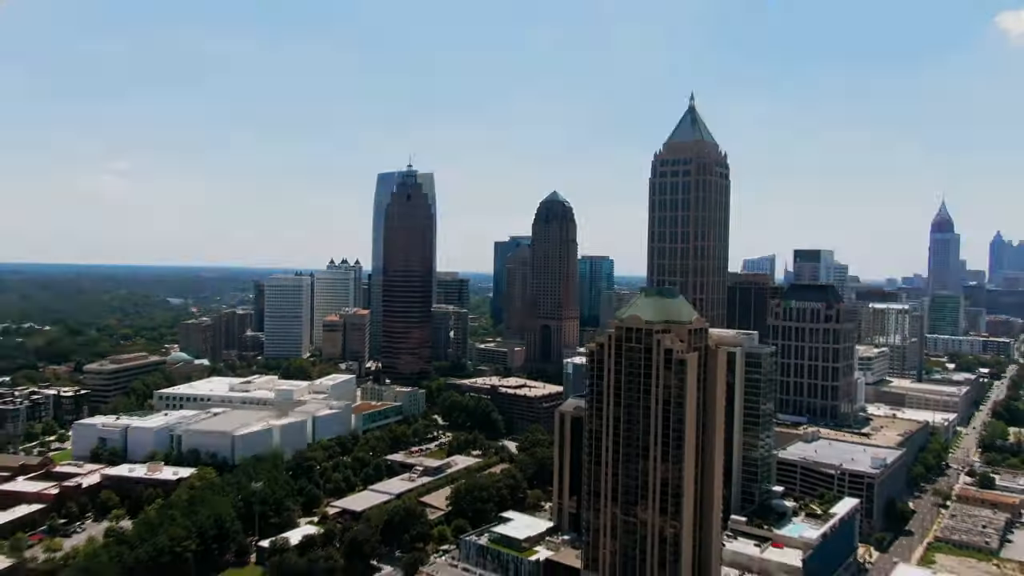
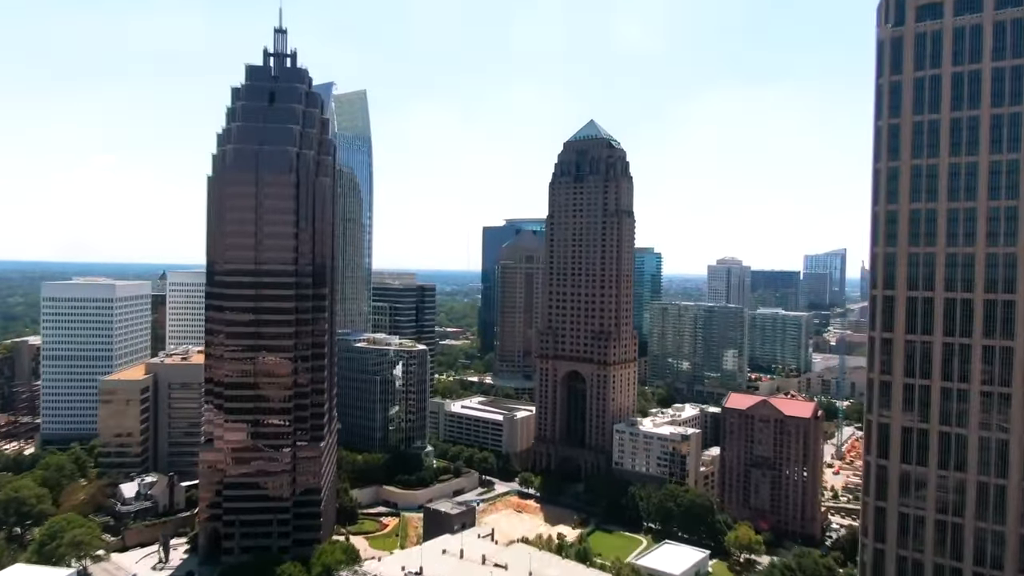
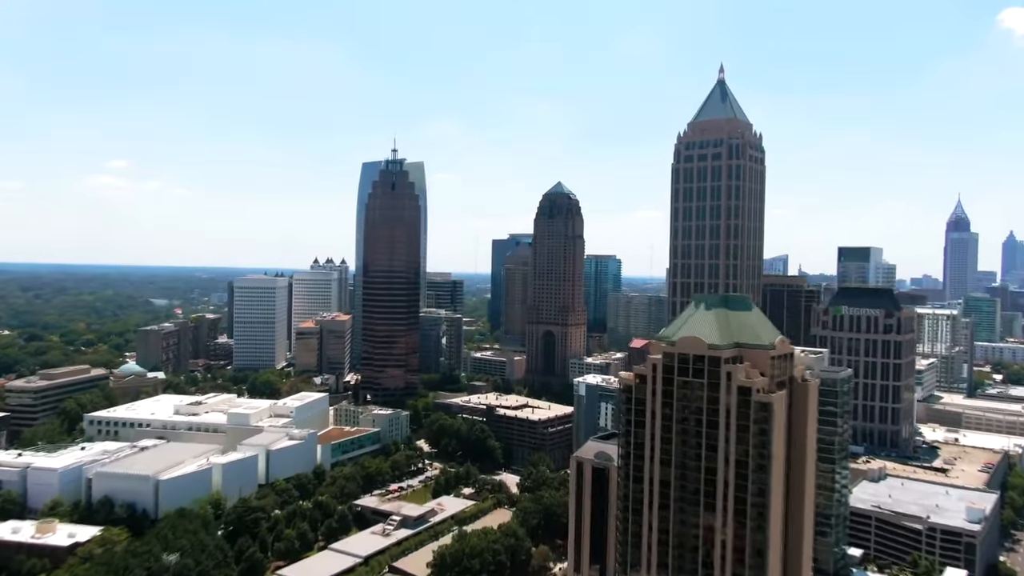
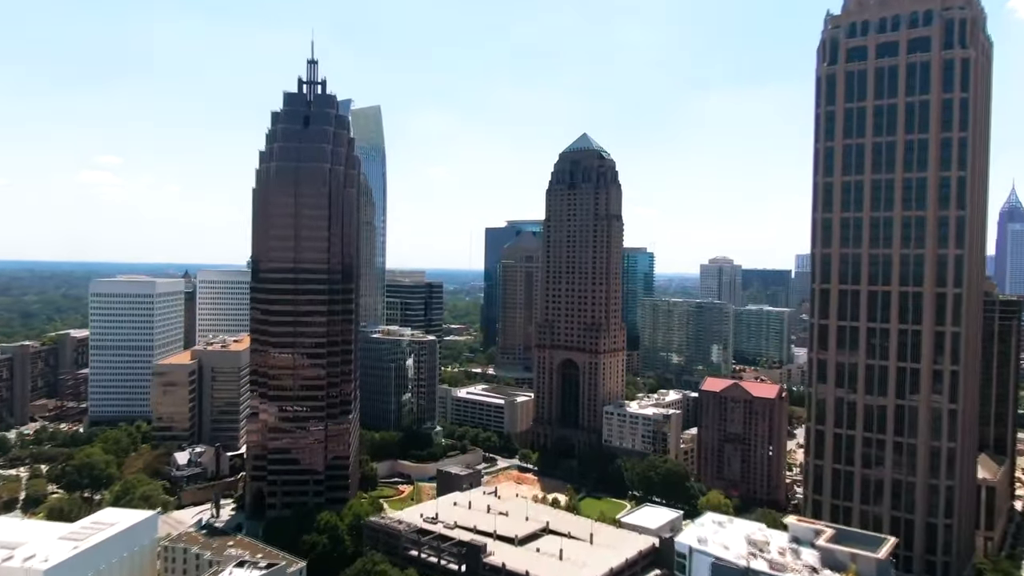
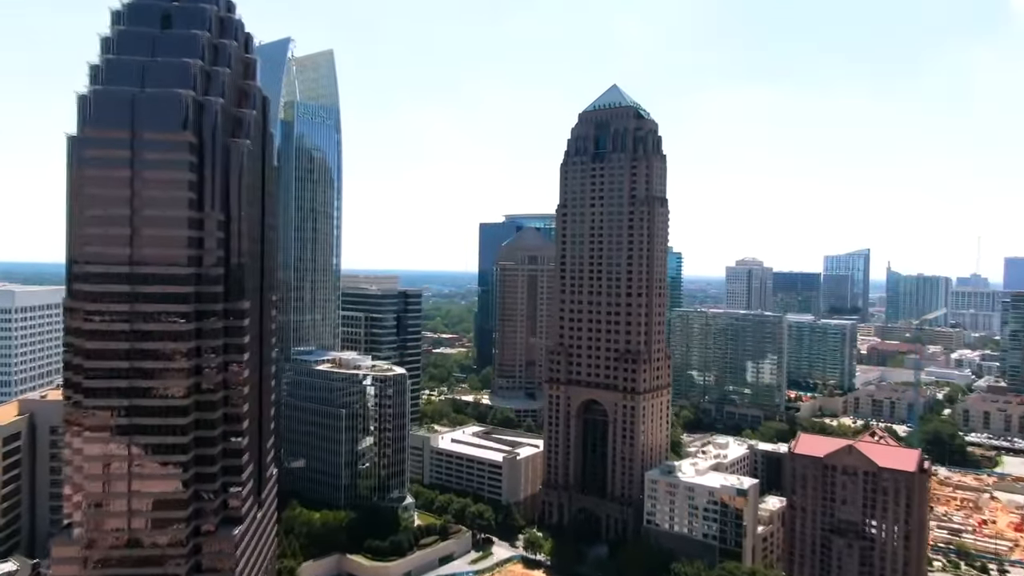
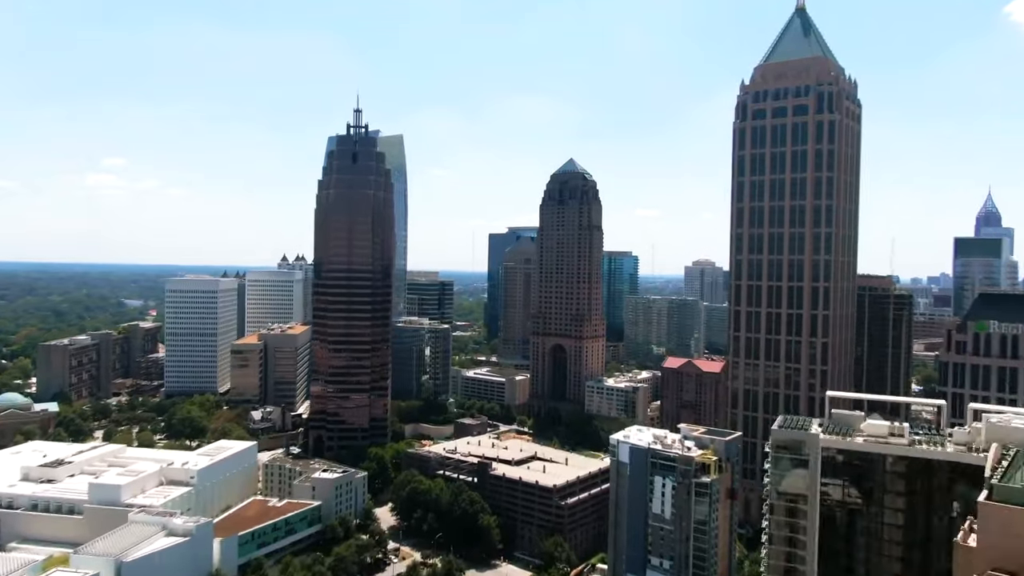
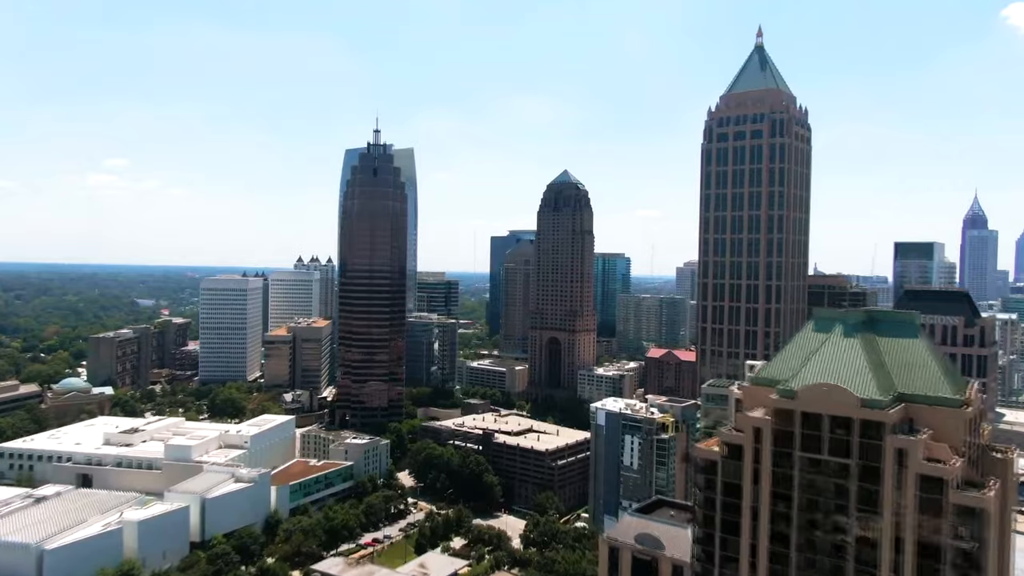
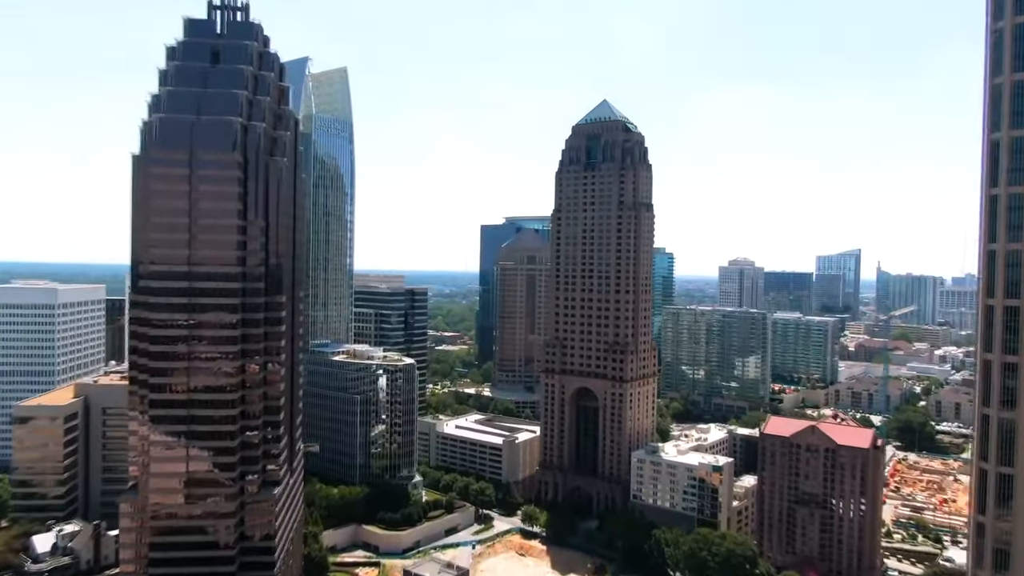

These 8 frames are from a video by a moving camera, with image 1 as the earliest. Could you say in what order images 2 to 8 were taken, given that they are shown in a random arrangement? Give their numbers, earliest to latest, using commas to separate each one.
3, 7, 6, 4, 2, 8, 5
